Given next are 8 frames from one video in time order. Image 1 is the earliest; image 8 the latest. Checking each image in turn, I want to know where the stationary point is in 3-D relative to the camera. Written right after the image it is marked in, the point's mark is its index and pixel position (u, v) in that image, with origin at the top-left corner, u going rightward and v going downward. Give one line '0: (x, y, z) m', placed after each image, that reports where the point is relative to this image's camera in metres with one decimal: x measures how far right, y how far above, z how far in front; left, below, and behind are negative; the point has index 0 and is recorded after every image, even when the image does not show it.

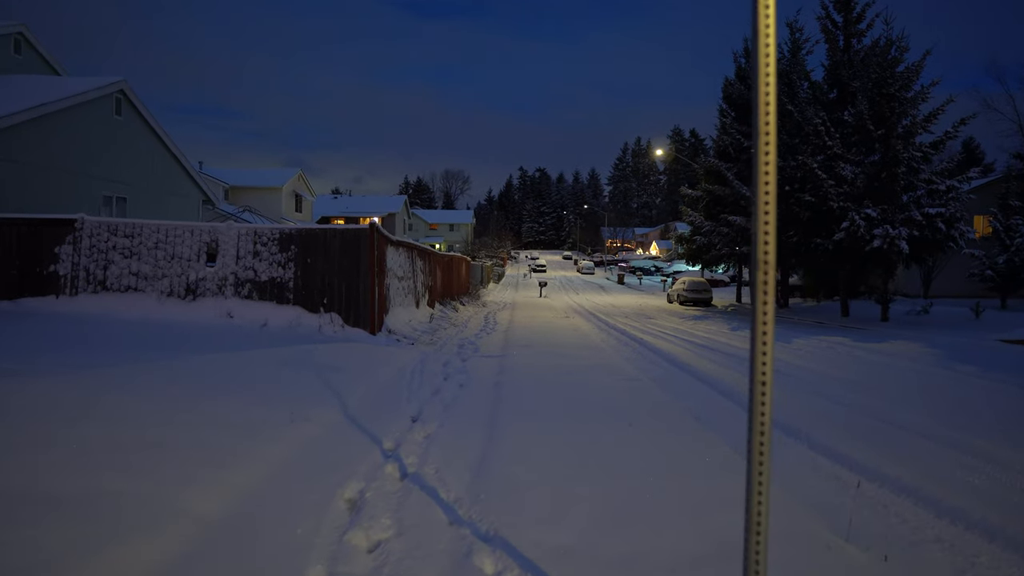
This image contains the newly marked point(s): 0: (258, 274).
0: (-4.5, +0.2, +10.7) m
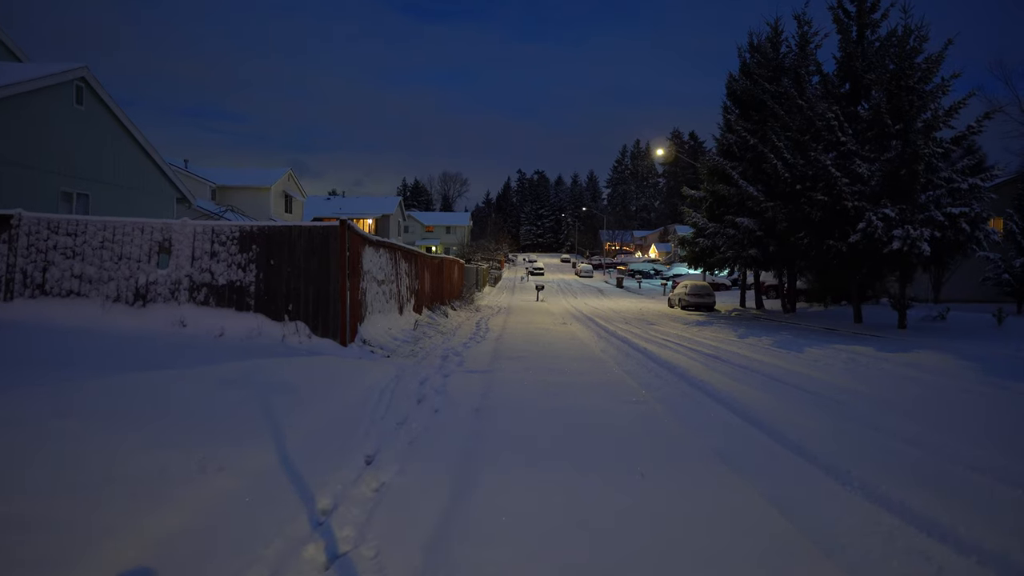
0: (-4.7, +0.2, +9.4) m
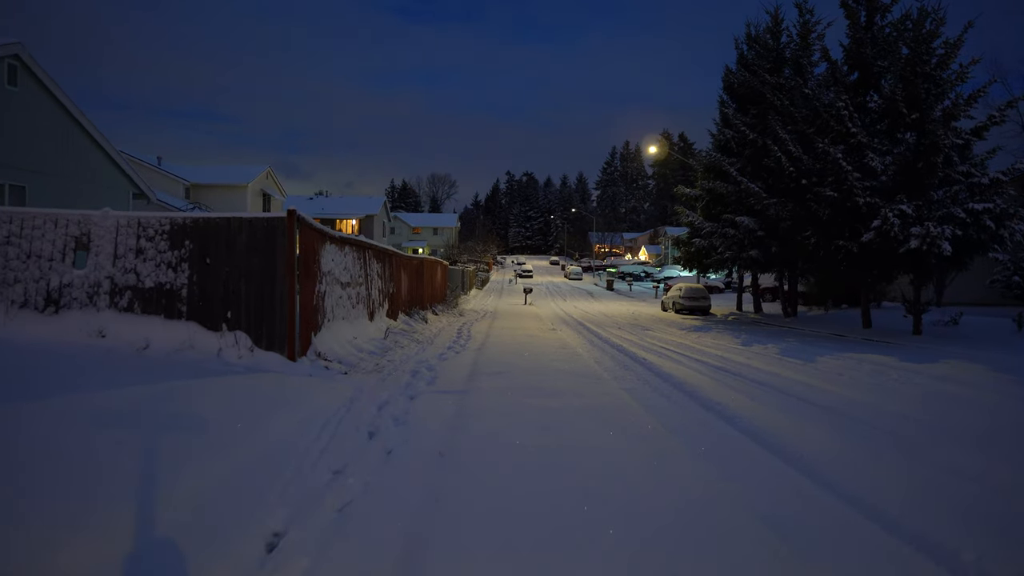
0: (-4.9, +0.1, +7.9) m
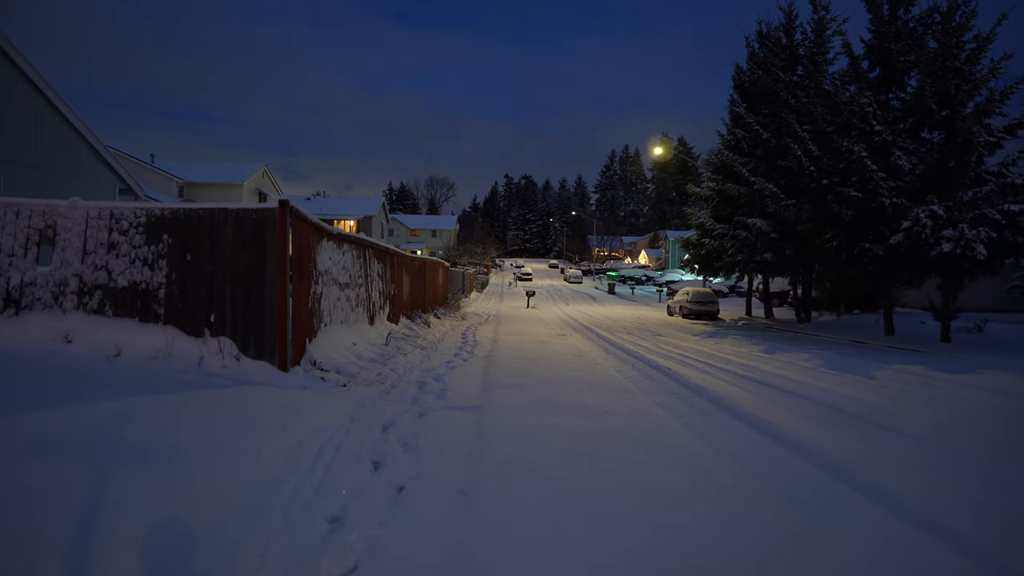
0: (-4.6, +0.1, +7.0) m
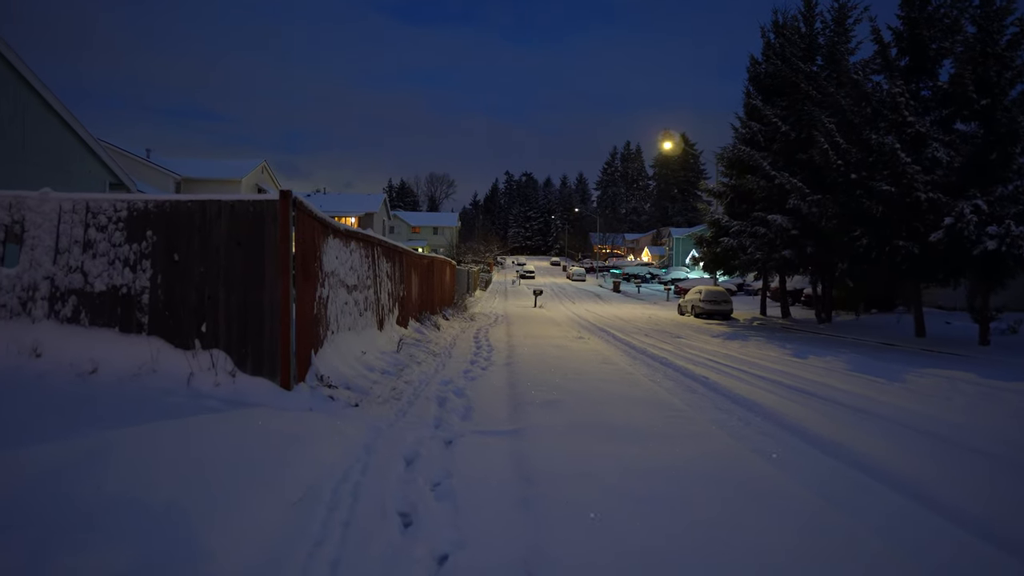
0: (-4.3, +0.1, +6.1) m
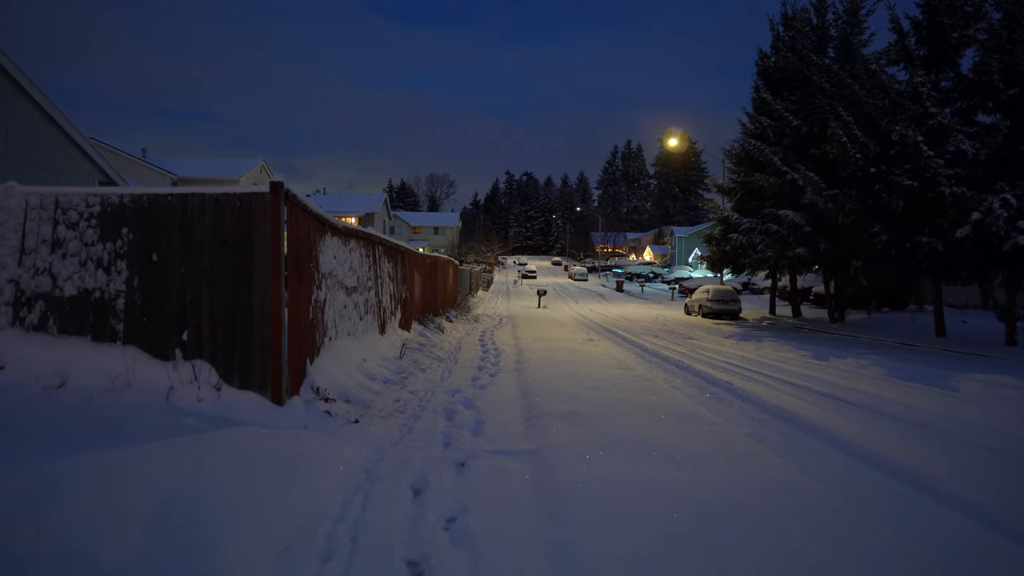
0: (-4.1, 0.0, +5.4) m
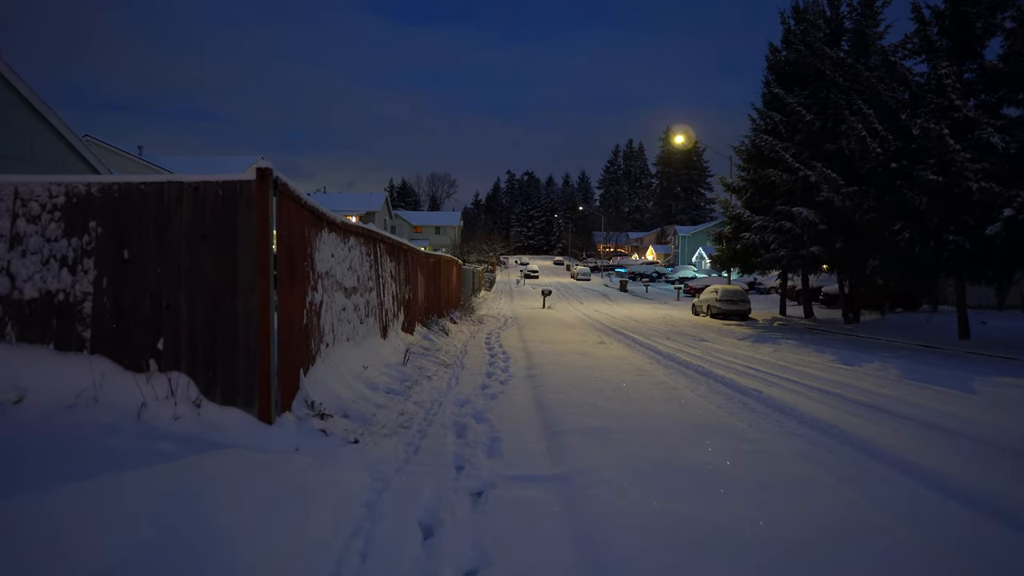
0: (-4.0, 0.0, +4.8) m
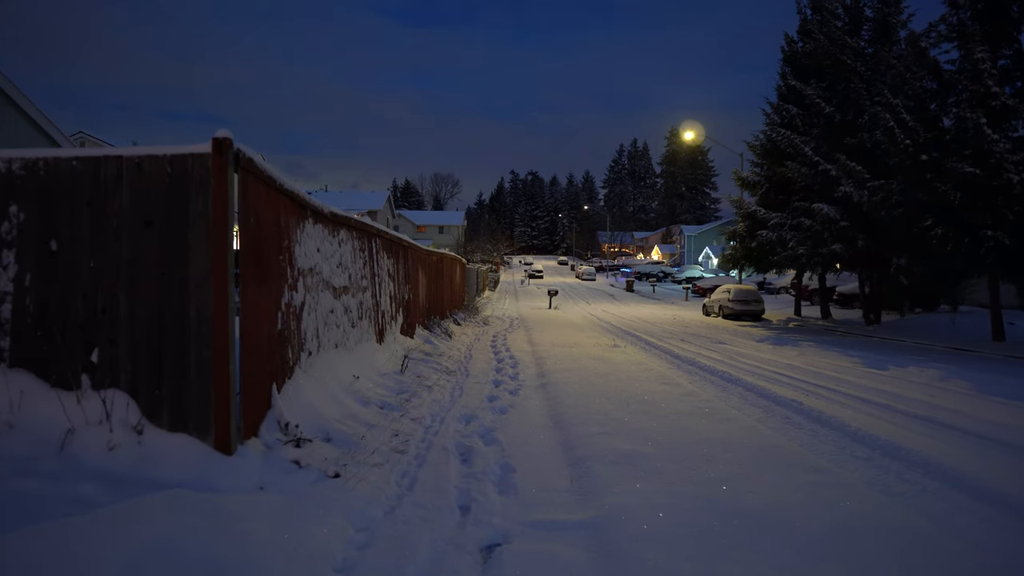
0: (-3.8, 0.0, +3.9) m
